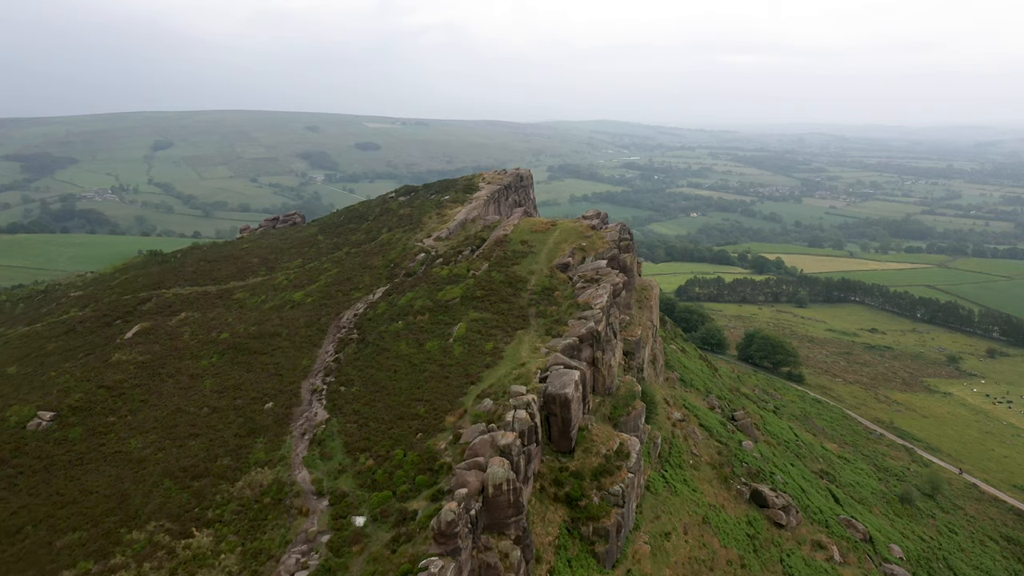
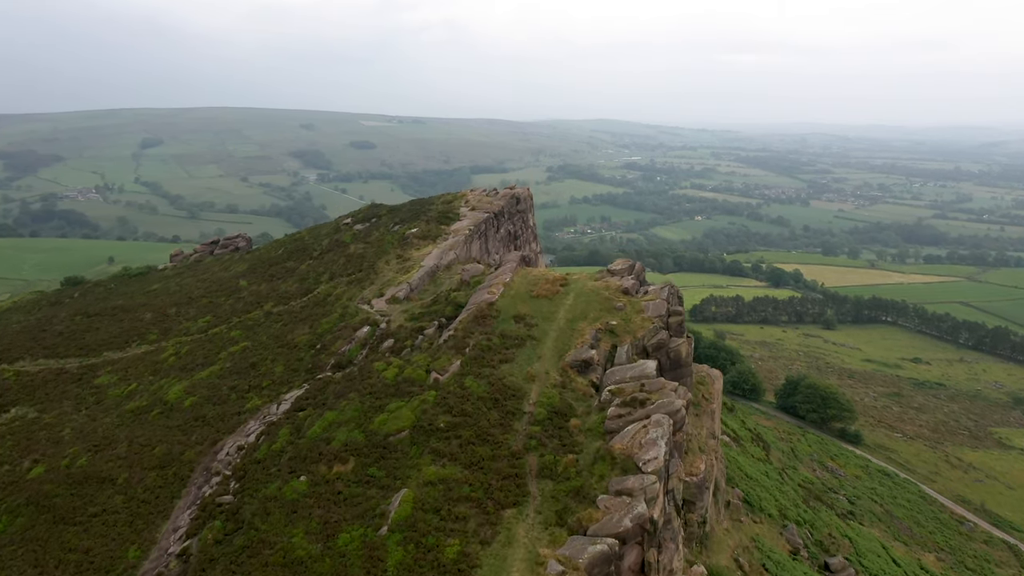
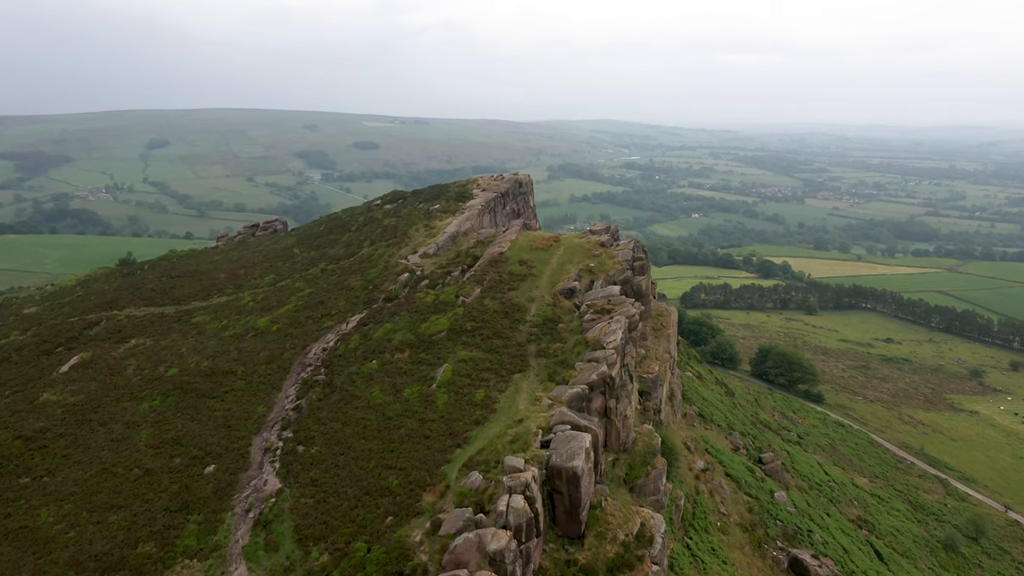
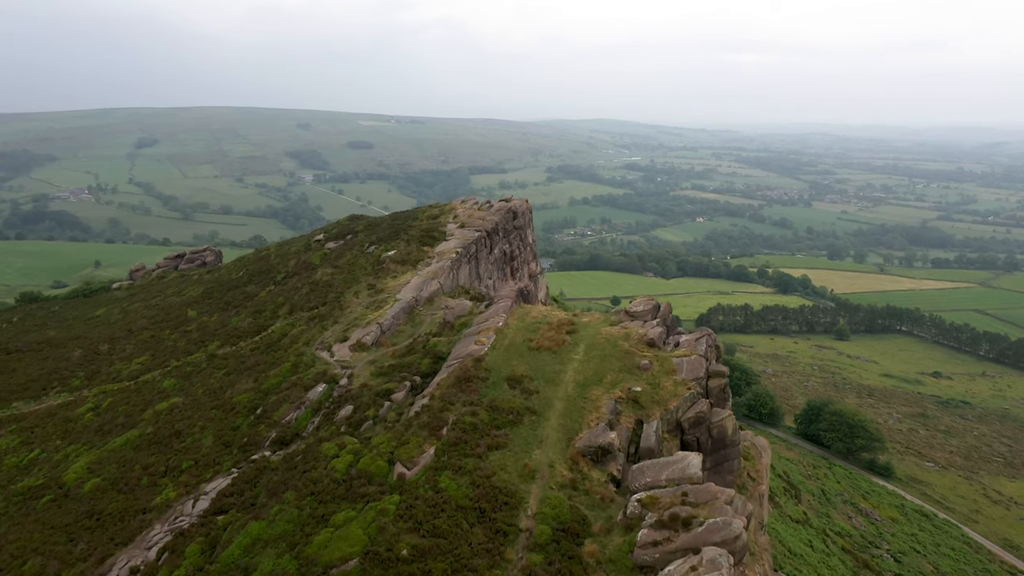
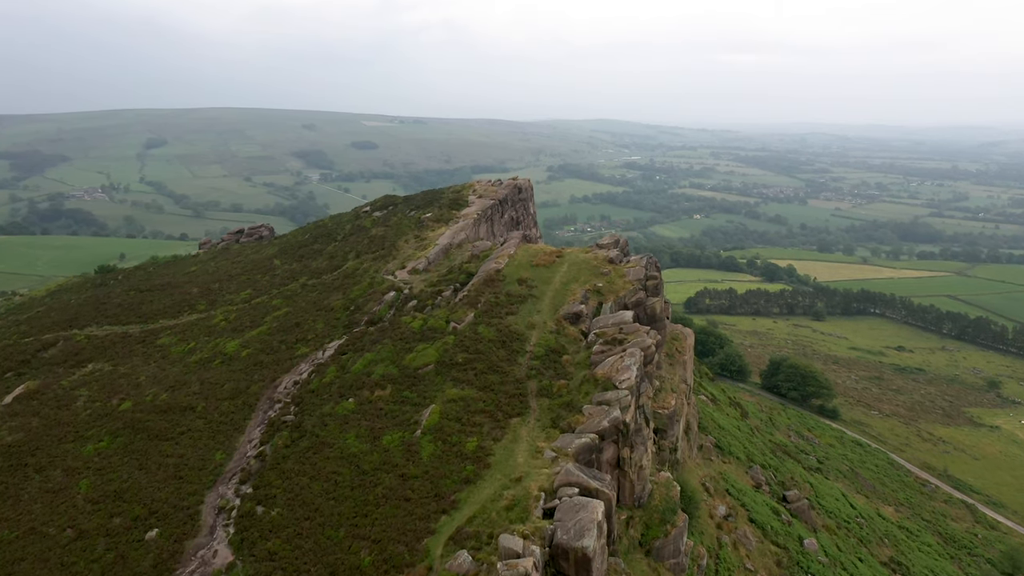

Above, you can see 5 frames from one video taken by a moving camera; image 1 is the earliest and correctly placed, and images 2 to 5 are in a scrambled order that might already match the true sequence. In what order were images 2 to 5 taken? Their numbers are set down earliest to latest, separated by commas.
3, 5, 2, 4
